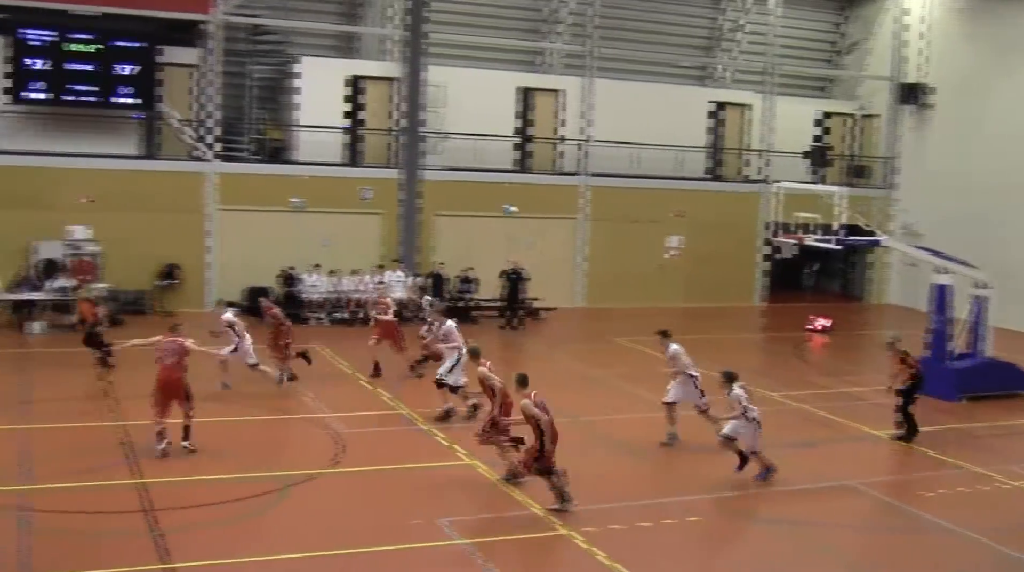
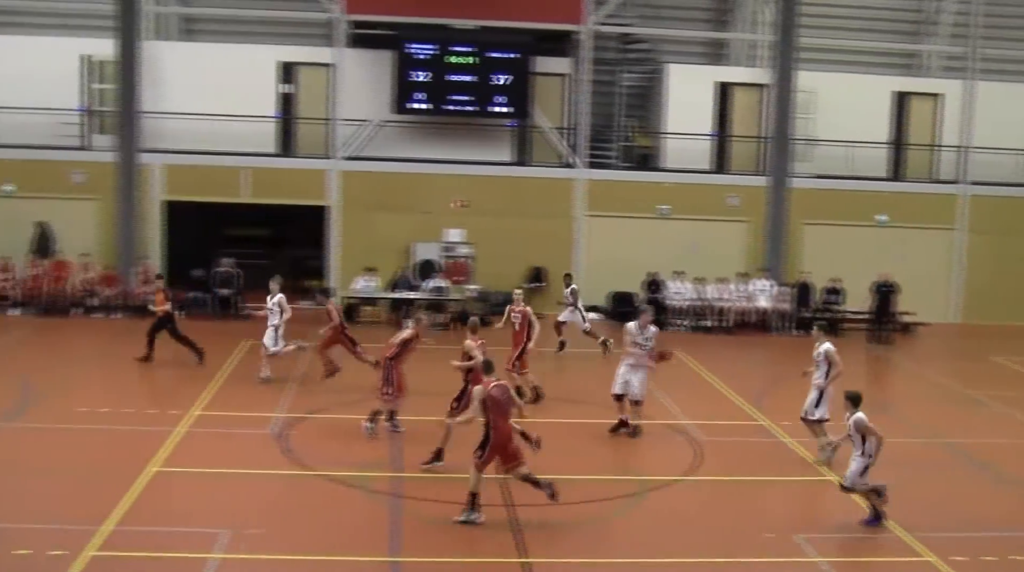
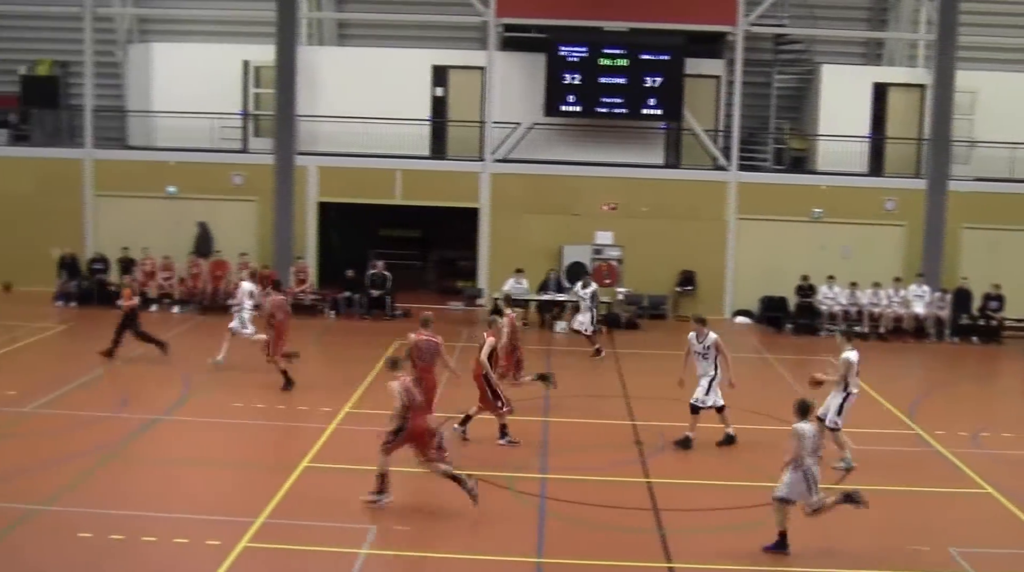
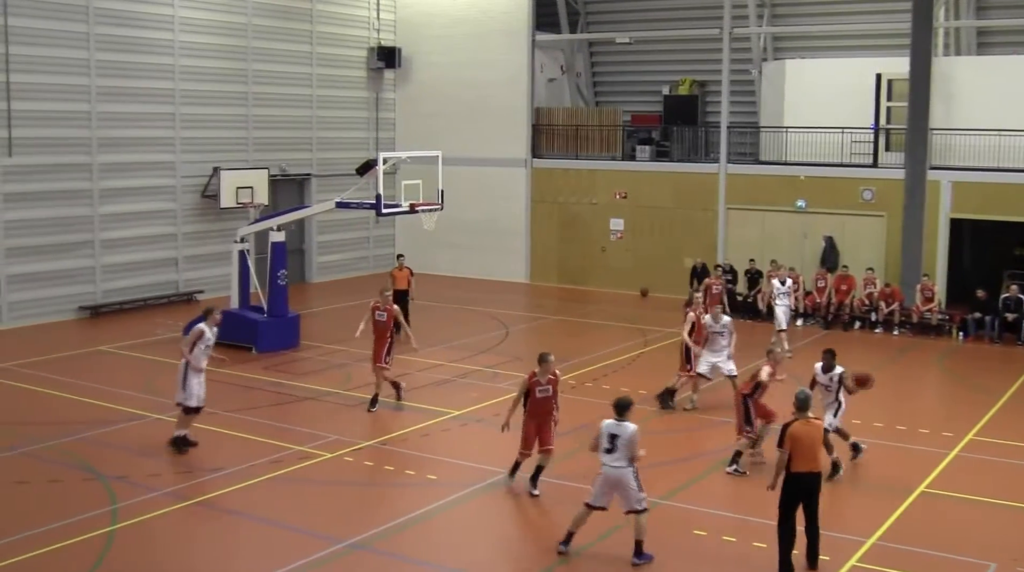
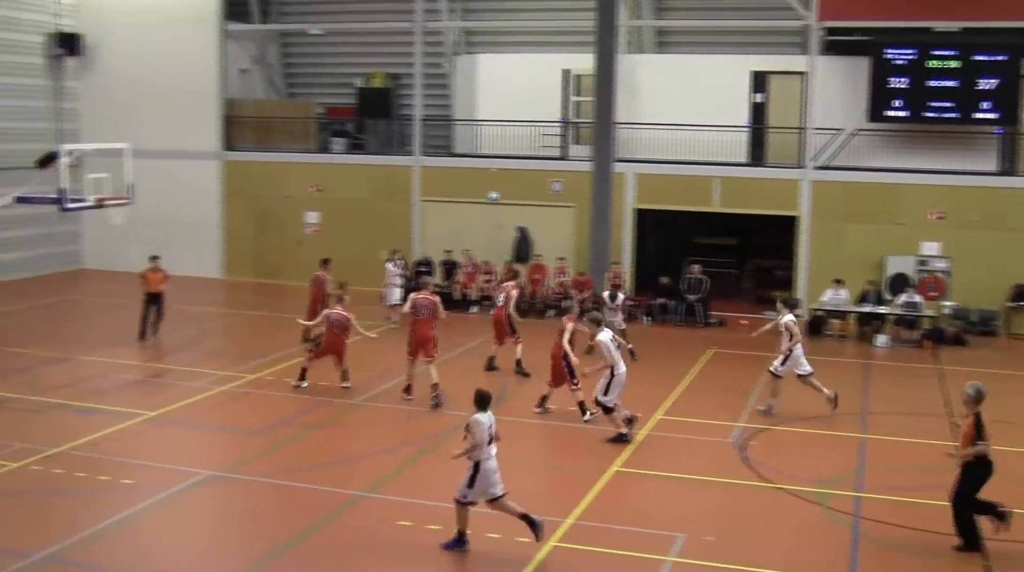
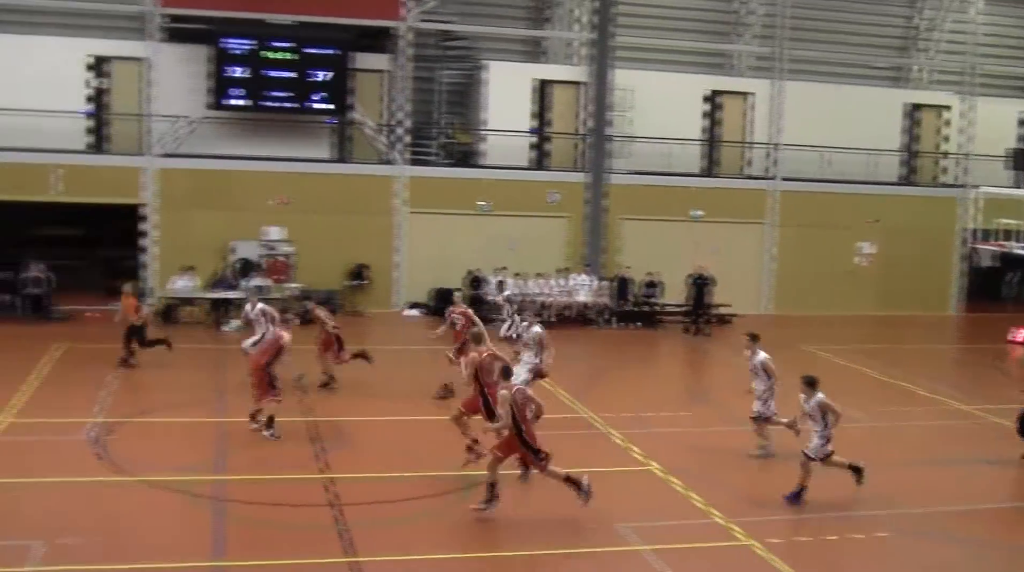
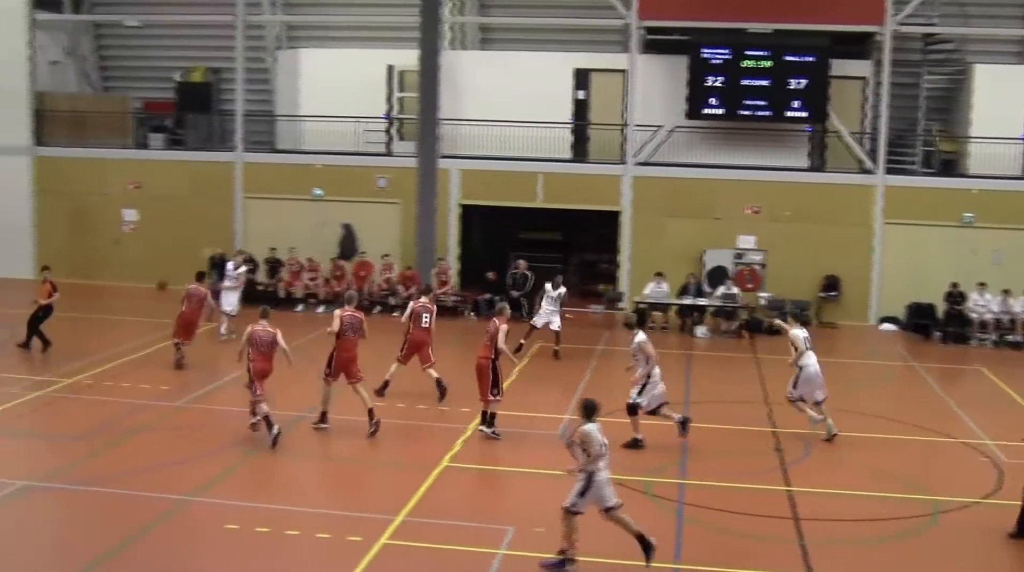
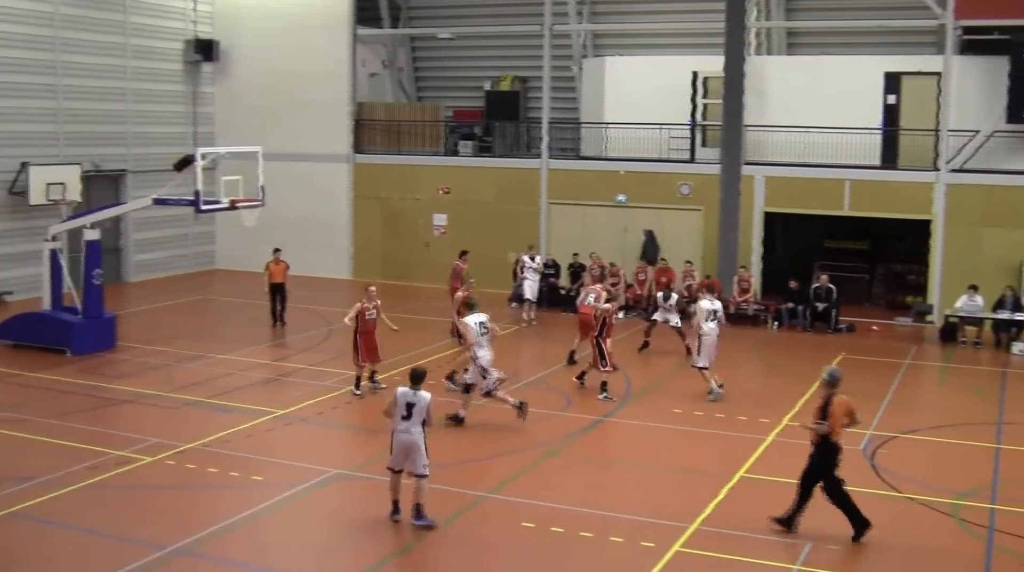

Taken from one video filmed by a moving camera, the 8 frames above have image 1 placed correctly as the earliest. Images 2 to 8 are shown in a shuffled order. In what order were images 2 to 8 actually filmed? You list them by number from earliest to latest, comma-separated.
6, 2, 3, 7, 5, 8, 4
